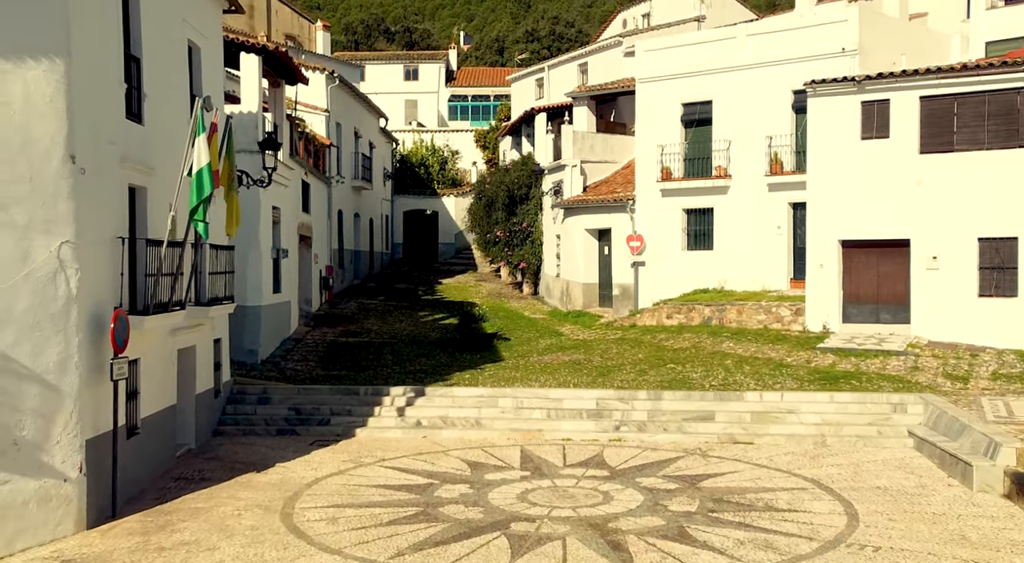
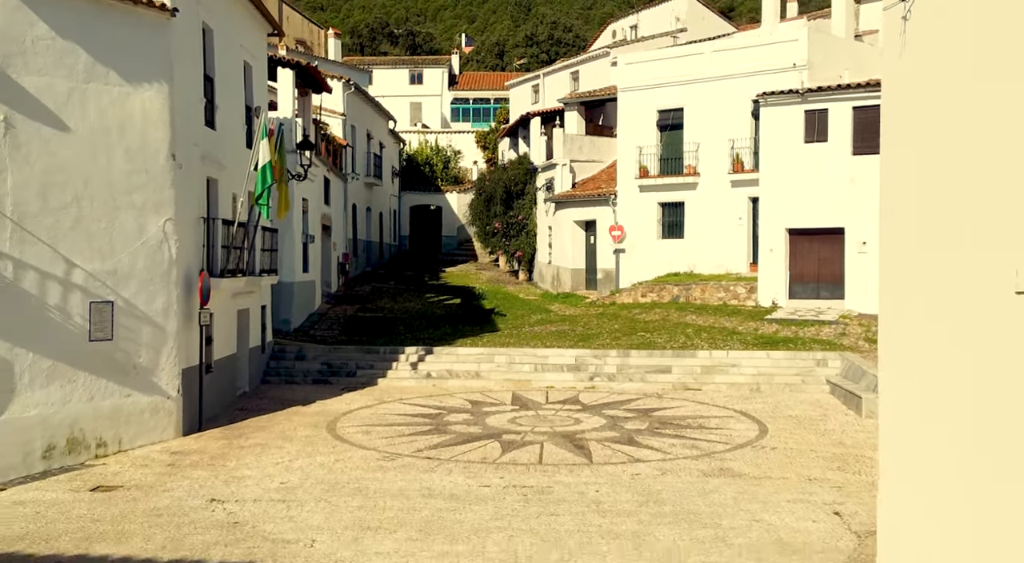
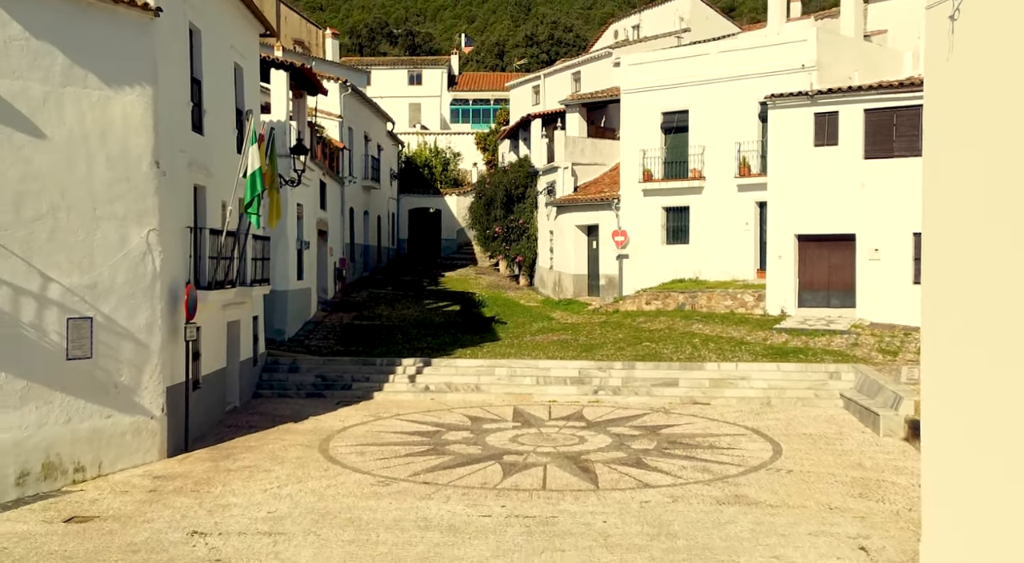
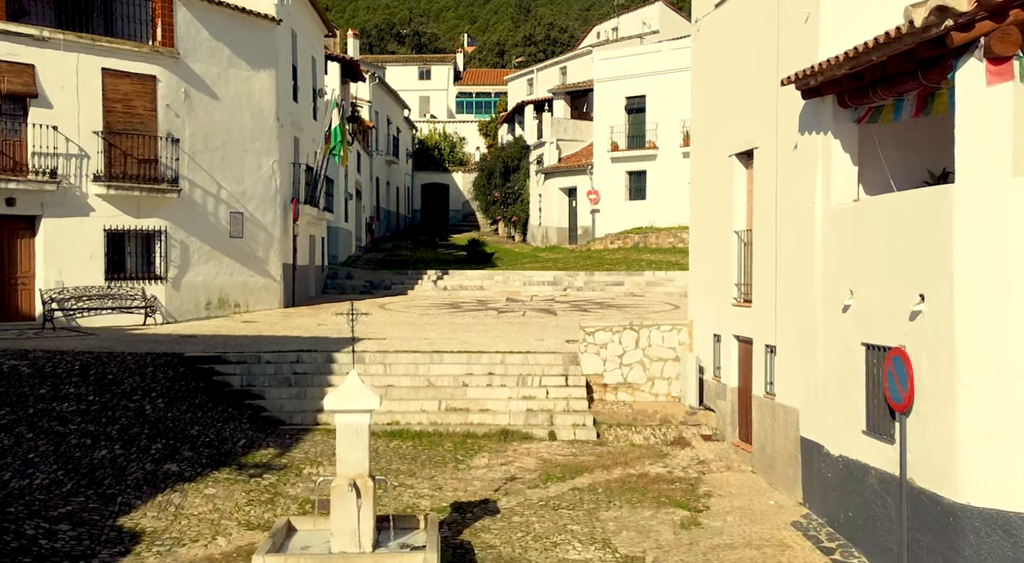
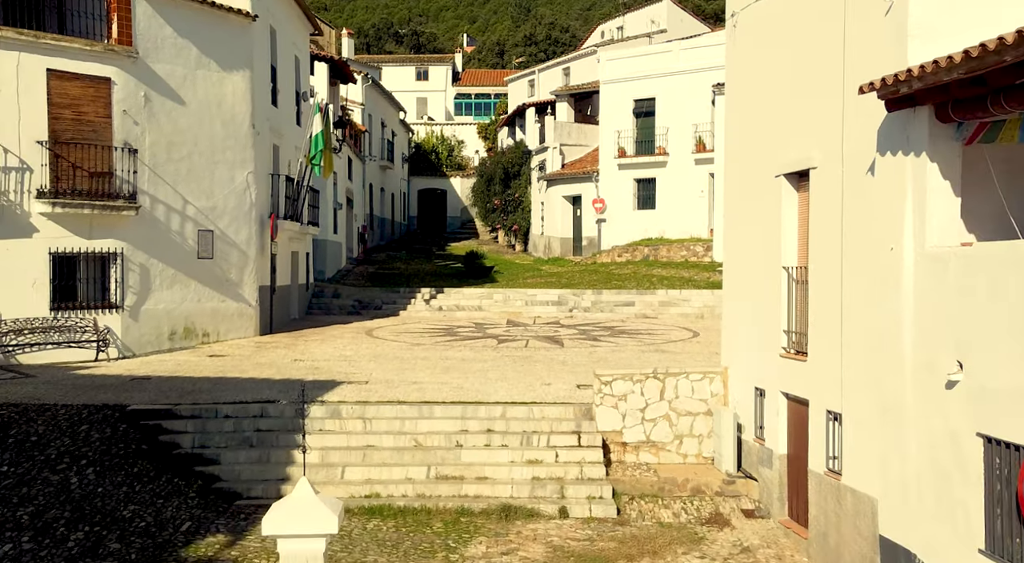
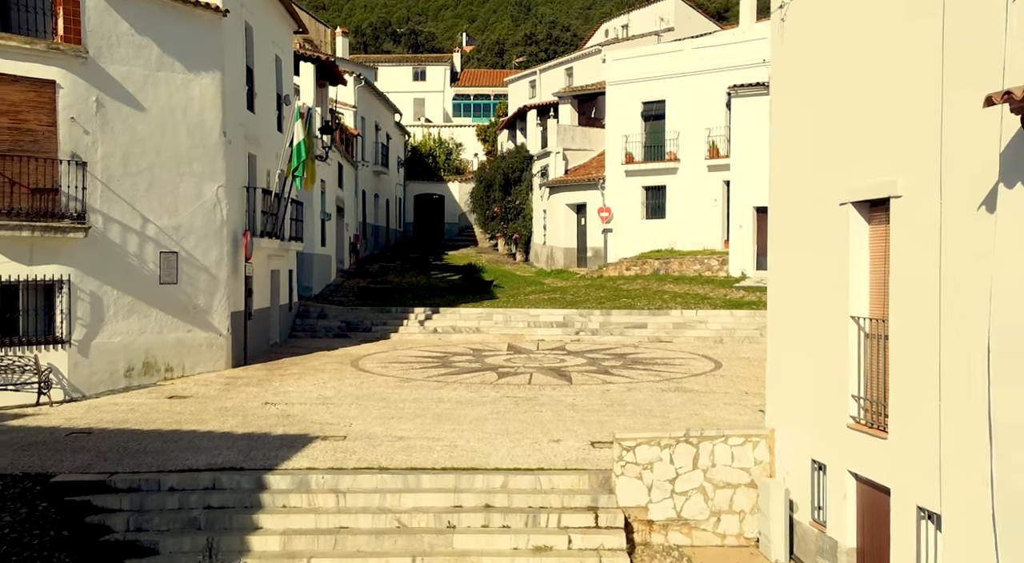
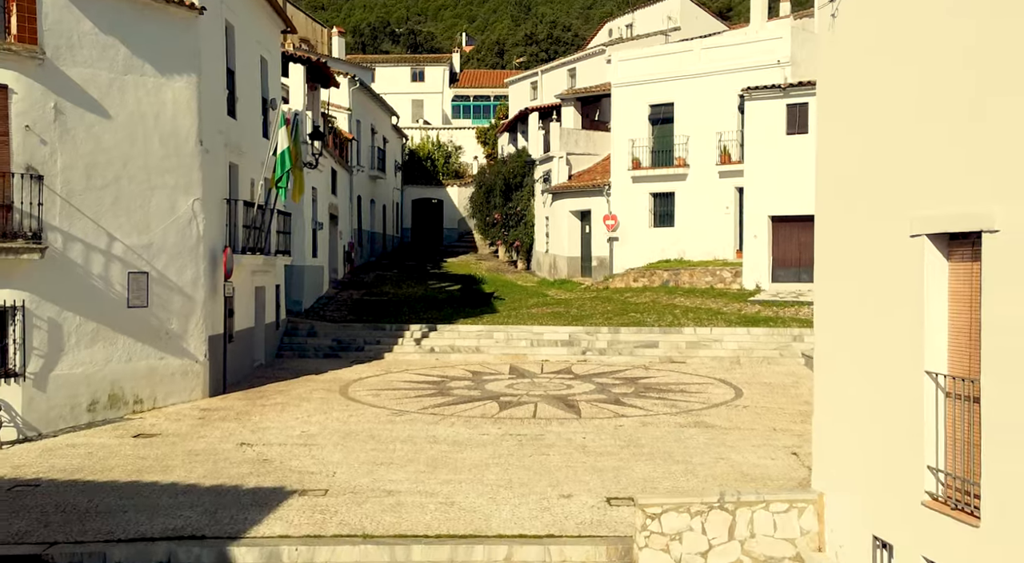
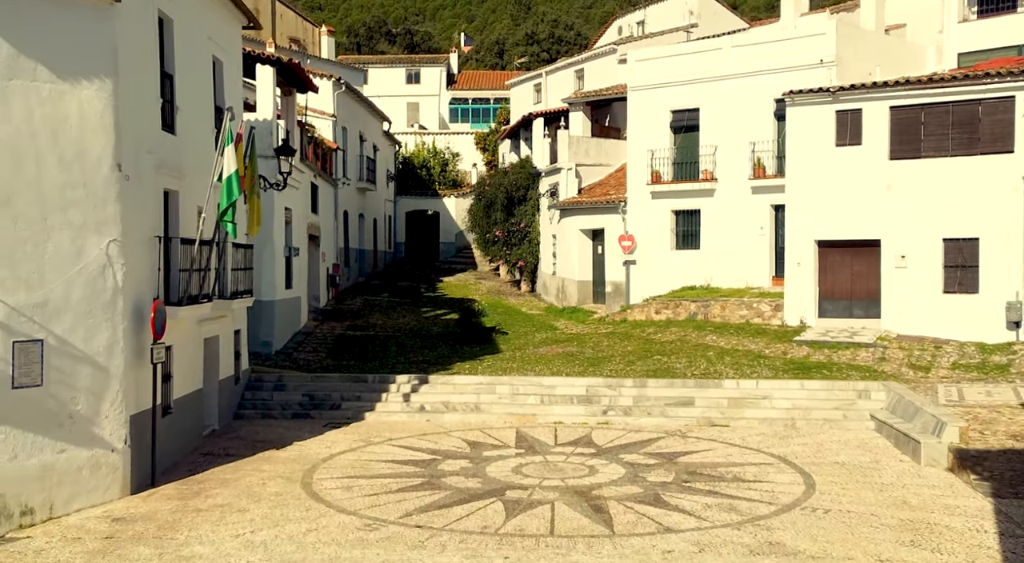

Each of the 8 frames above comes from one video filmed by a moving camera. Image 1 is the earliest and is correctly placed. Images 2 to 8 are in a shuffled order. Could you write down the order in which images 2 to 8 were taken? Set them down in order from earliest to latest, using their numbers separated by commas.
8, 3, 2, 7, 6, 5, 4
